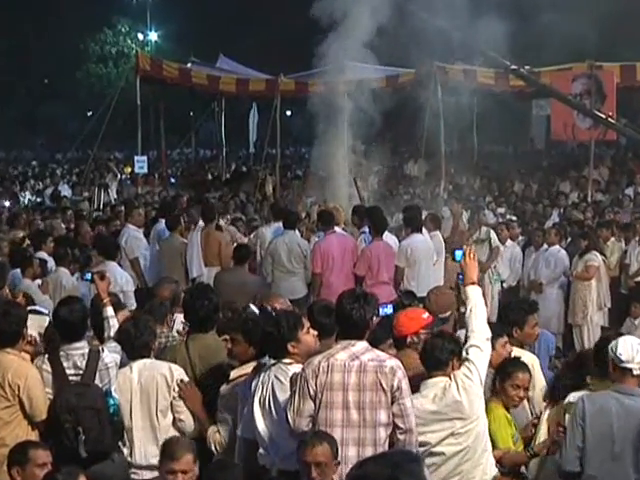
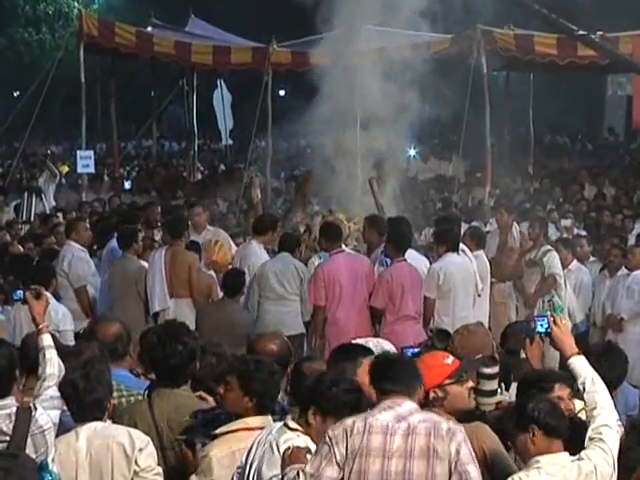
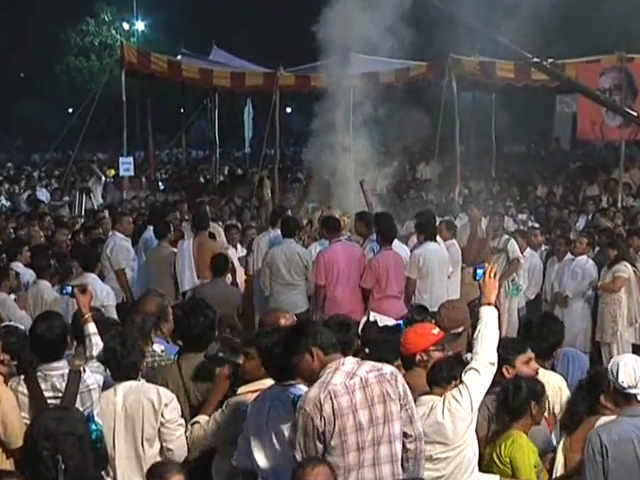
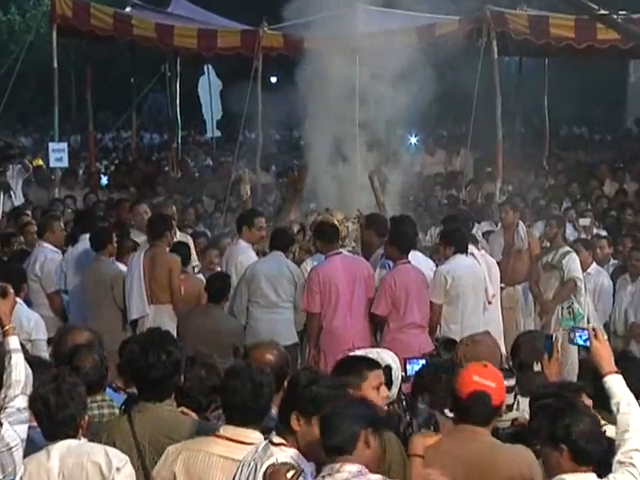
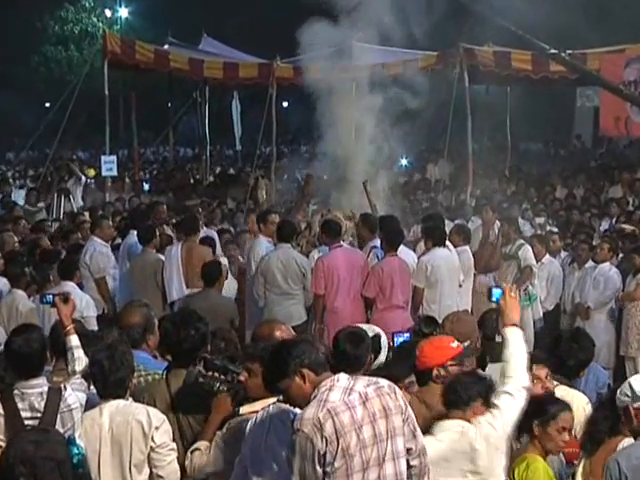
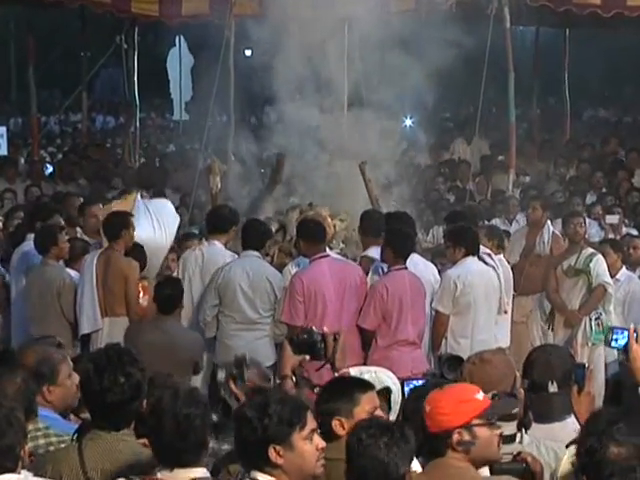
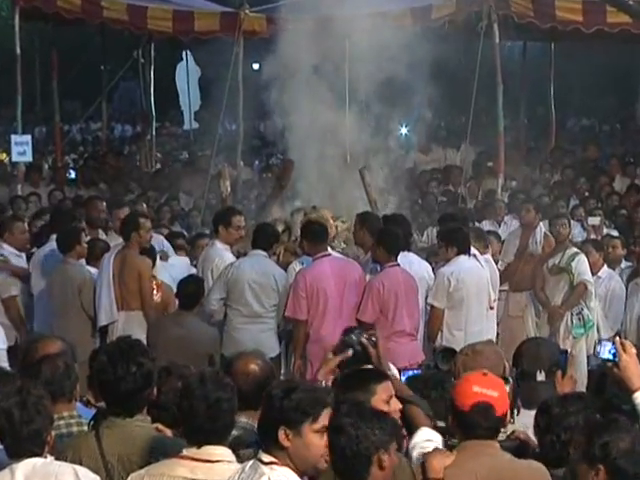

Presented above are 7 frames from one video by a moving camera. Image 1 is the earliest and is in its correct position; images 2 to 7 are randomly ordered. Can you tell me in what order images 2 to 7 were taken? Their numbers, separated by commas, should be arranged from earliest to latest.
3, 5, 2, 4, 7, 6
